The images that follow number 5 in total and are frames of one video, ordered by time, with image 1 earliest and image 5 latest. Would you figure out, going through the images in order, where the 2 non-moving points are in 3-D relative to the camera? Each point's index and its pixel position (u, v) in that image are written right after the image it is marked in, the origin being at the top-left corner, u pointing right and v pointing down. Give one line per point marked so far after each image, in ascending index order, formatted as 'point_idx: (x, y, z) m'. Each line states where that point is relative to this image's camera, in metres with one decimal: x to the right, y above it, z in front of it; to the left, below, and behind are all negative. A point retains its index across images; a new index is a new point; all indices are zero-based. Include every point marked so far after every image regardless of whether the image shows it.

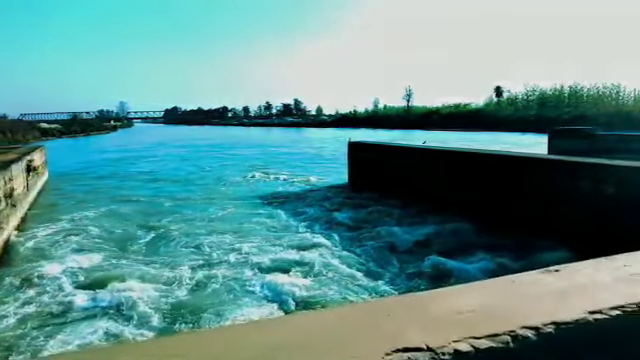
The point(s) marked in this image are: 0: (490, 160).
0: (+3.8, +0.5, +10.1) m
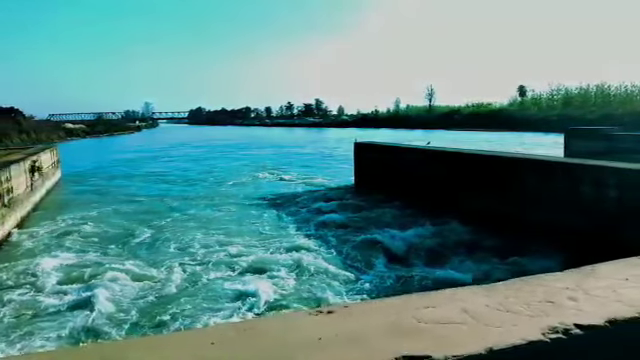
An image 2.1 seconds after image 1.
0: (+3.7, +0.4, +9.8) m
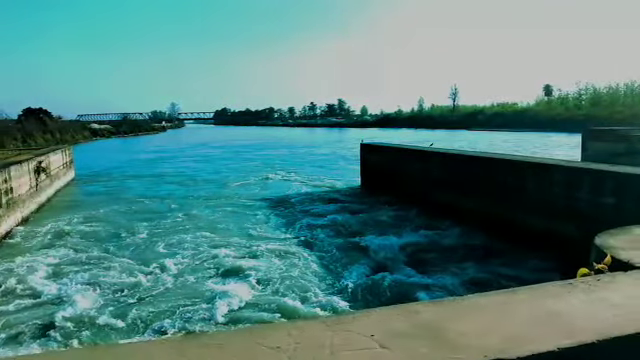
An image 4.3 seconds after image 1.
0: (+3.6, +0.4, +9.6) m
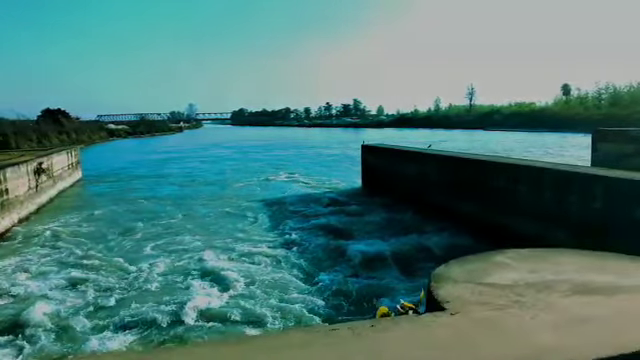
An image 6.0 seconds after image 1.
0: (+3.4, +0.3, +9.5) m
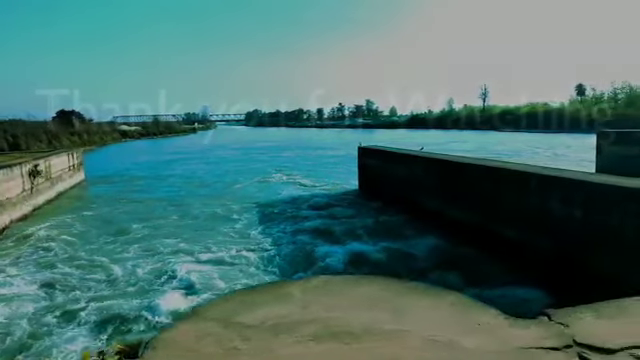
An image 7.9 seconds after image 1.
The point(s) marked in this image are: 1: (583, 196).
0: (+3.1, +0.3, +9.5) m
1: (+3.8, -0.2, +6.6) m
